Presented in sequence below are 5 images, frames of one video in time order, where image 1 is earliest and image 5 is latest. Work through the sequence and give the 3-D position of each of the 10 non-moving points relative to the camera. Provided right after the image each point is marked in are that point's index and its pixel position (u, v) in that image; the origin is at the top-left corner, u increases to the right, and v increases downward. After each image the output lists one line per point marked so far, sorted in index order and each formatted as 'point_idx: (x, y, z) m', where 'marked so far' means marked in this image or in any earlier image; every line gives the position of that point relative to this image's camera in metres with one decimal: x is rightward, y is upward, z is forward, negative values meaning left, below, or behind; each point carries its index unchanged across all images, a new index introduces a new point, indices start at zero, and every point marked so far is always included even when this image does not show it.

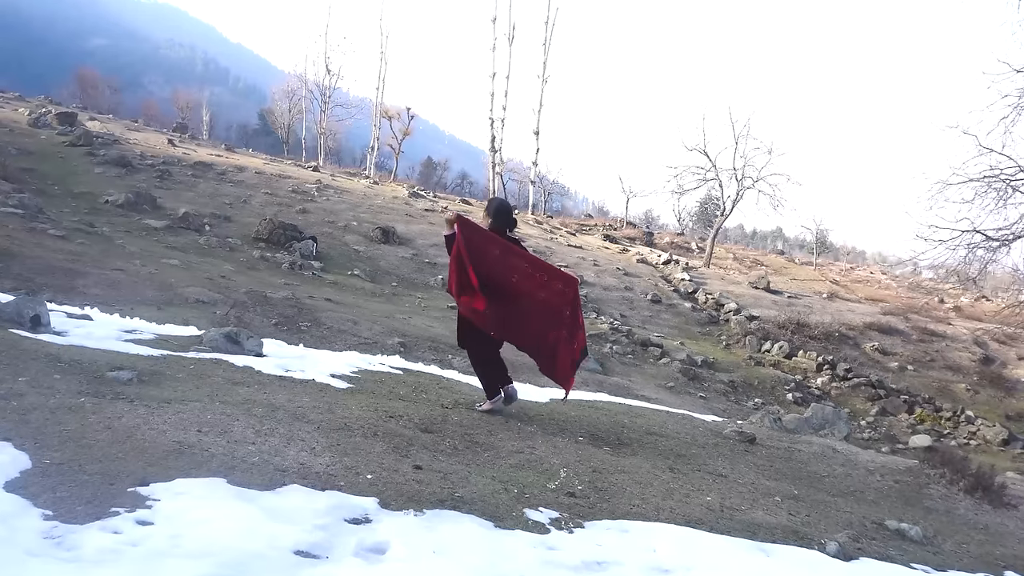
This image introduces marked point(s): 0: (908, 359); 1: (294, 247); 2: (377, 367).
0: (+8.2, -1.5, +19.2) m
1: (-3.3, +0.6, +14.0) m
2: (-0.8, -0.5, +5.3) m
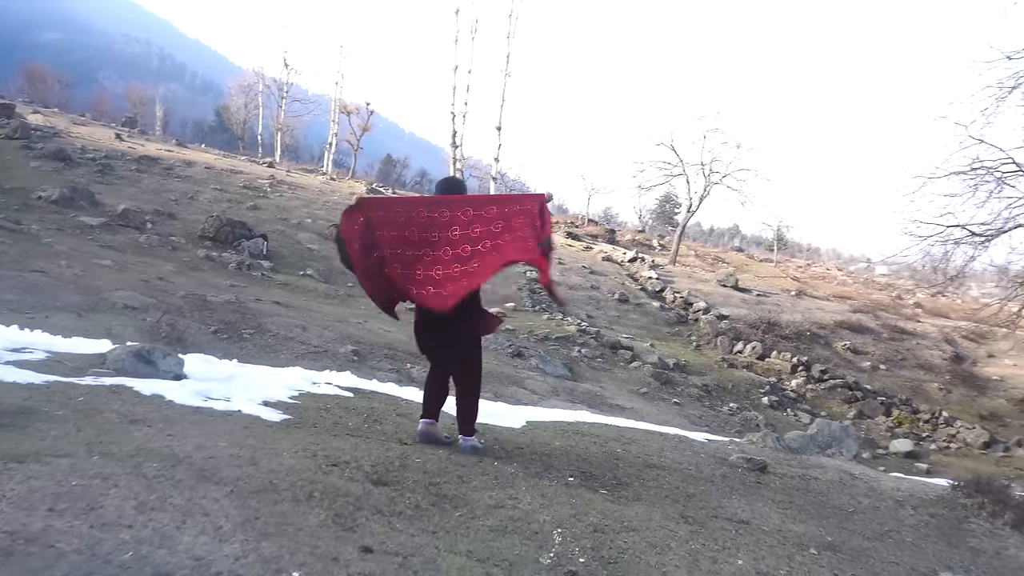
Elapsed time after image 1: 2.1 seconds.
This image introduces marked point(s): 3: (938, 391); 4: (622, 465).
0: (+7.5, -1.4, +18.7) m
1: (-3.8, +0.6, +13.0) m
2: (-0.9, -0.5, +4.5) m
3: (+7.9, -1.9, +17.1) m
4: (+0.5, -0.8, +4.1) m
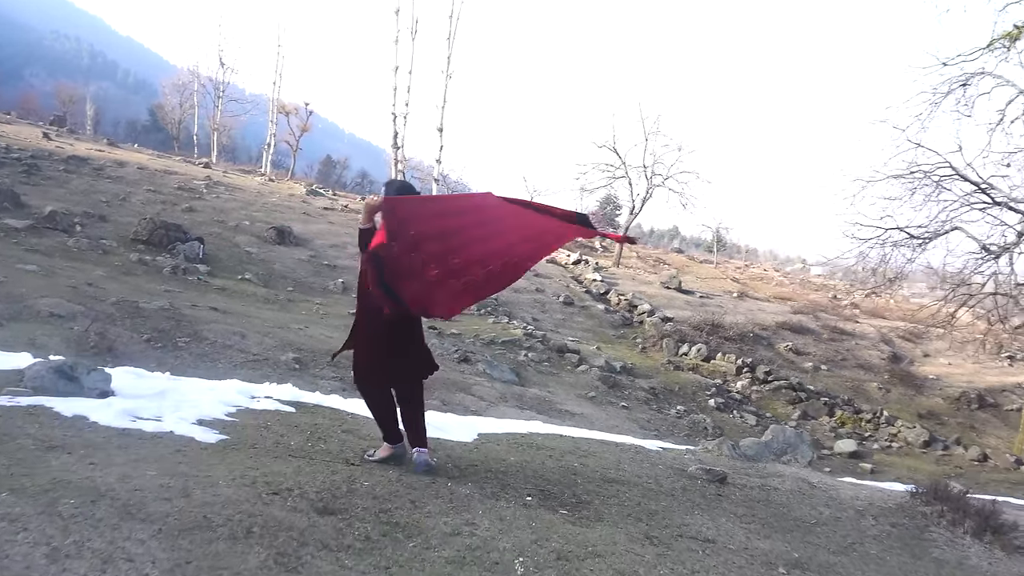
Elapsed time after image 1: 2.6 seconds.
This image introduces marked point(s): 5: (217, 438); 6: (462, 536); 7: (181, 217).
0: (+6.4, -1.5, +18.9) m
1: (-4.6, +0.5, +12.5) m
2: (-1.1, -0.5, +4.2) m
3: (+6.9, -1.9, +17.4) m
4: (+0.3, -0.8, +3.9) m
5: (-1.1, -0.5, +3.3) m
6: (-0.1, -0.7, +2.7) m
7: (-5.5, +1.2, +15.4) m
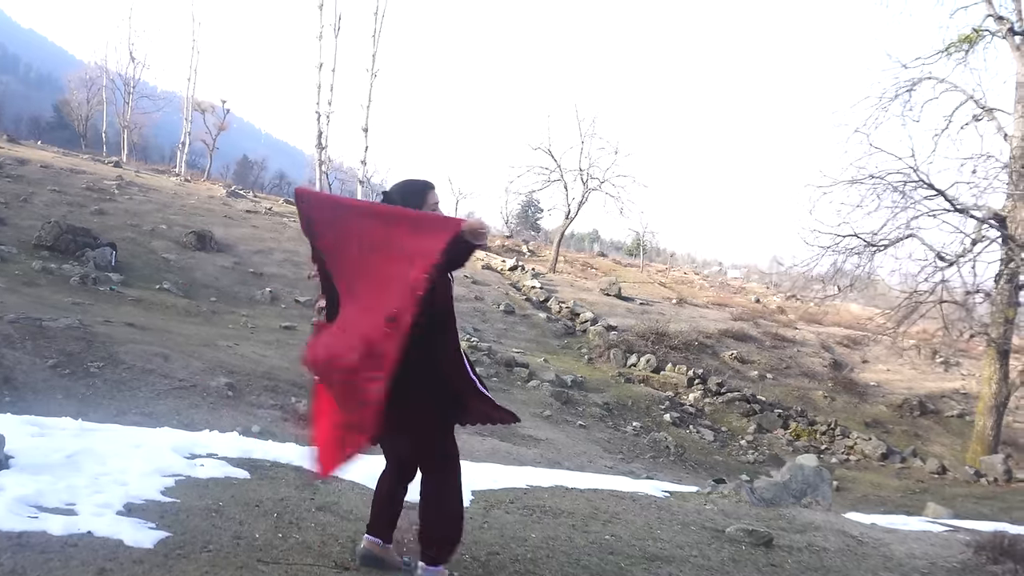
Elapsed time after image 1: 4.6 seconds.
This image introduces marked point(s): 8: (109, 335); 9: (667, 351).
0: (+5.1, -1.6, +18.6) m
1: (-5.2, +0.4, +11.3) m
2: (-1.1, -0.6, +3.3) m
3: (+5.8, -2.1, +17.1) m
4: (+0.4, -0.9, +3.1) m
5: (-0.9, -0.6, +2.4) m
6: (0.0, -0.8, +1.9) m
7: (-6.4, +1.0, +14.0) m
8: (-3.5, -0.4, +8.1) m
9: (+2.9, -1.2, +17.2) m
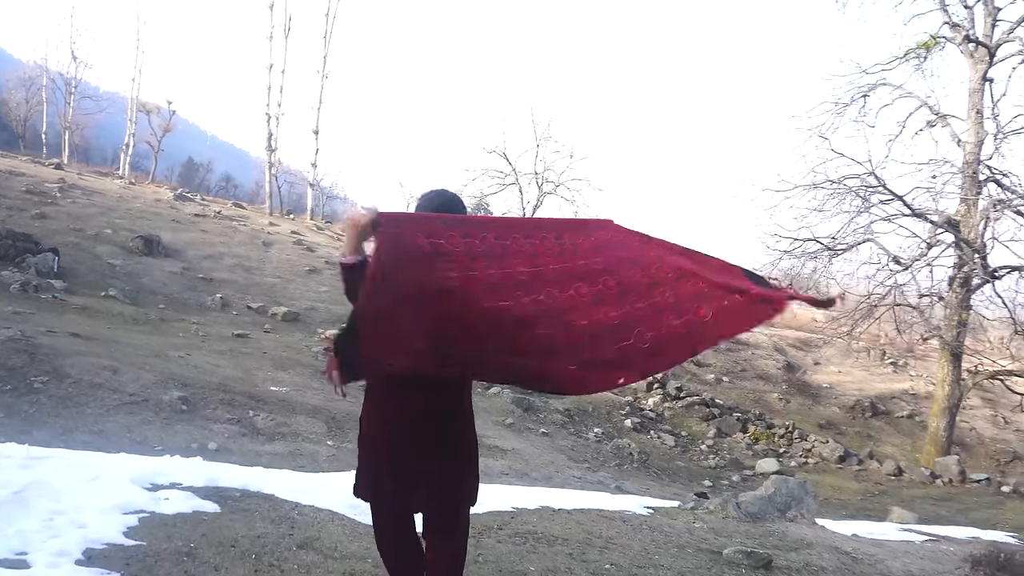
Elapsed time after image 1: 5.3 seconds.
0: (+4.3, -1.7, +18.6) m
1: (-5.7, +0.3, +10.8) m
2: (-1.1, -0.7, +3.0) m
3: (+5.0, -2.1, +17.2) m
4: (+0.4, -1.0, +2.9) m
5: (-0.9, -0.7, +2.1) m
6: (+0.1, -0.9, +1.7) m
7: (-7.0, +0.9, +13.5) m
8: (-3.8, -0.5, +7.7) m
9: (+2.1, -1.2, +17.1) m
